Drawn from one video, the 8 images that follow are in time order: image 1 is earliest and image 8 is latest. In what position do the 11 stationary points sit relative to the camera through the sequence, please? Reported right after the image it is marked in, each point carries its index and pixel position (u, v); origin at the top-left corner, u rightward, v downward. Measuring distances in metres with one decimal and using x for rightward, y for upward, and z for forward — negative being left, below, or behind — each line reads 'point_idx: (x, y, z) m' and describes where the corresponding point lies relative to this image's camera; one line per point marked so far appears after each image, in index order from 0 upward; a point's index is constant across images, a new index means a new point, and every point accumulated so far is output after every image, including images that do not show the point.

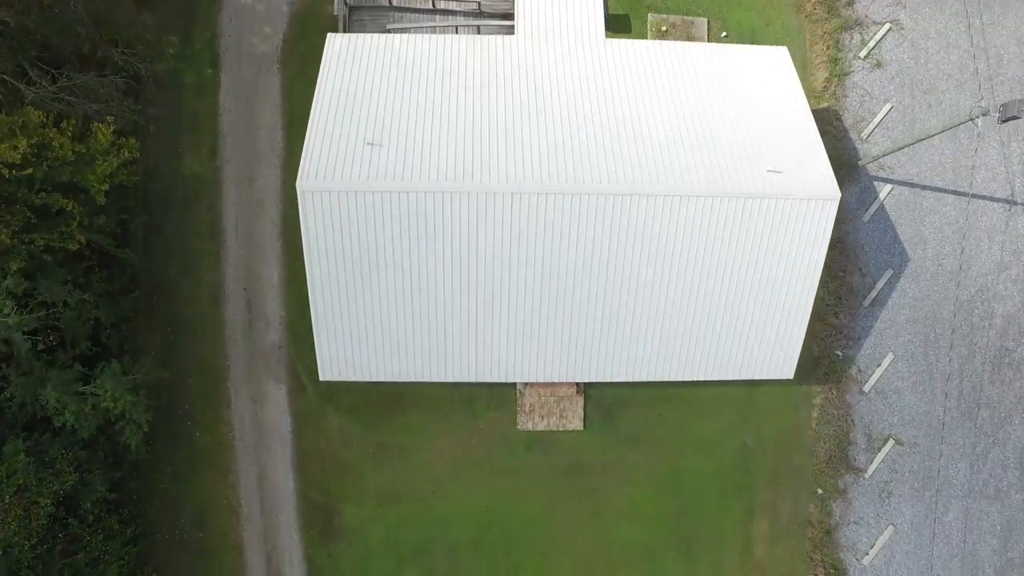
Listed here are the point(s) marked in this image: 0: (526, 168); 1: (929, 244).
0: (+0.2, +1.3, +13.2) m
1: (+6.1, +0.6, +17.5) m
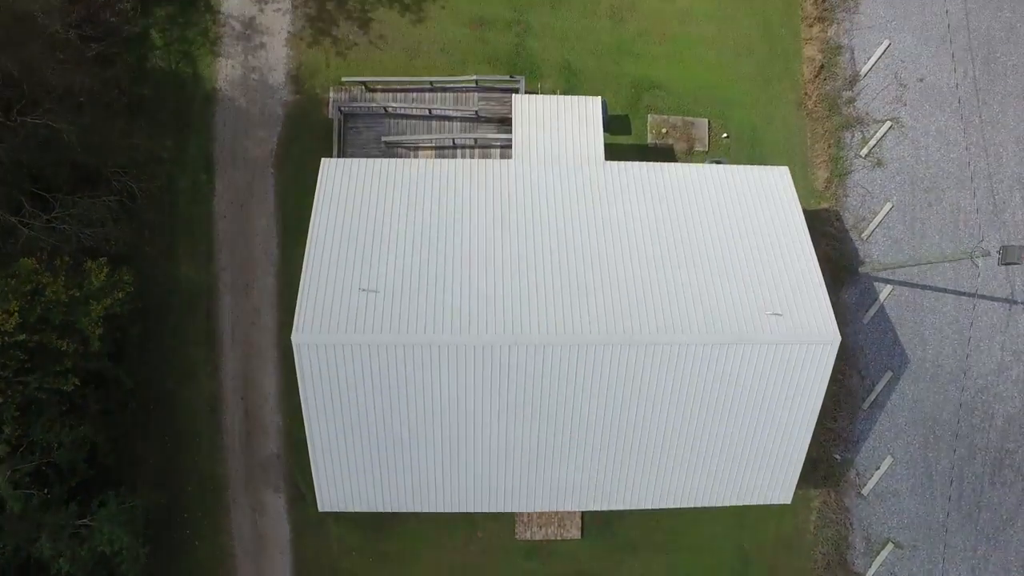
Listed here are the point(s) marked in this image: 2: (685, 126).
0: (+0.1, -0.3, +13.1) m
1: (+6.0, -0.8, +17.4) m
2: (+2.5, +2.3, +17.2) m
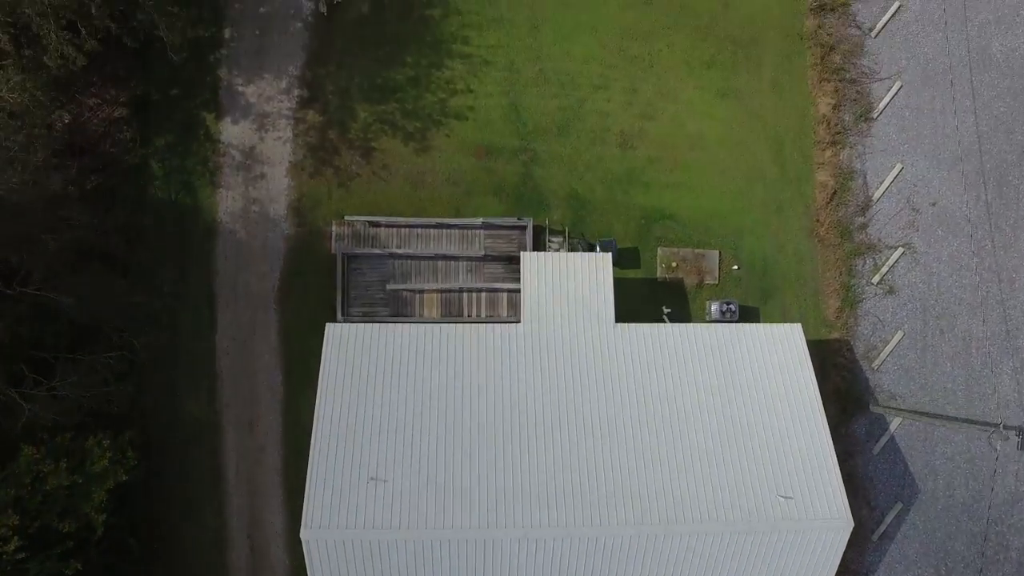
0: (+0.2, -2.3, +12.9) m
1: (+6.1, -2.7, +17.3) m
2: (+2.6, +0.4, +16.9) m
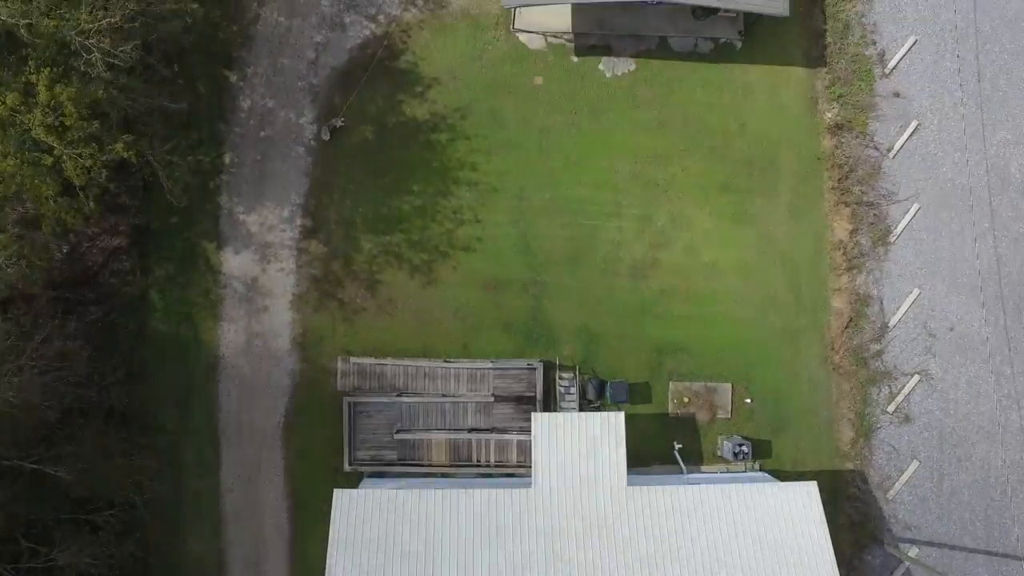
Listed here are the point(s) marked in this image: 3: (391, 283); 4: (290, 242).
0: (+0.4, -4.3, +12.6) m
1: (+6.3, -4.5, +17.0) m
2: (+2.7, -1.4, +16.5) m
3: (-1.7, +0.1, +16.4) m
4: (-3.1, +0.6, +16.6) m
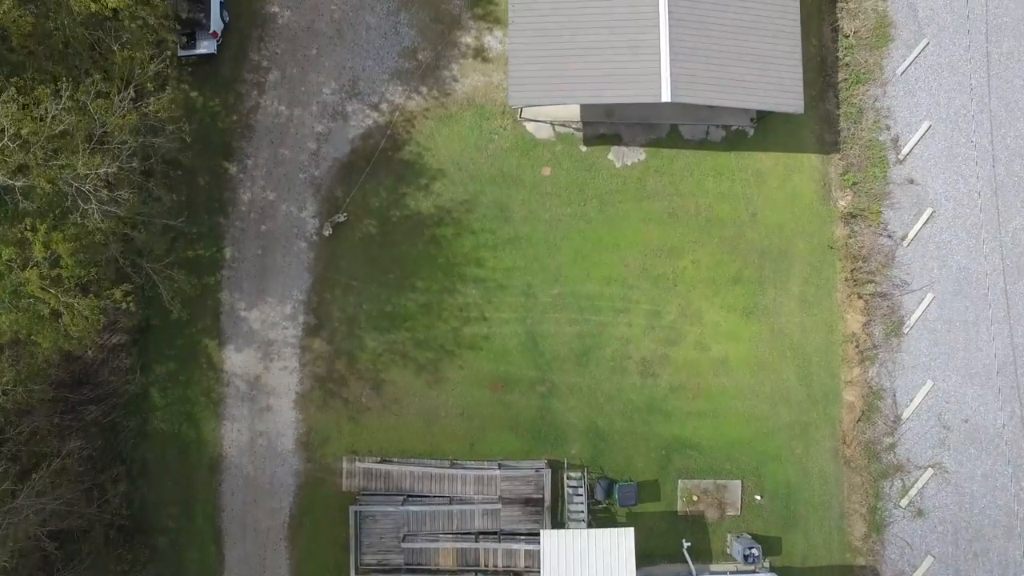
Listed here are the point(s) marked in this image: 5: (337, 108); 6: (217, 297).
0: (+0.5, -5.7, +12.4) m
1: (+6.4, -5.8, +16.9) m
2: (+2.8, -2.7, +16.3) m
3: (-1.6, -1.3, +16.1) m
4: (-3.0, -0.7, +16.3) m
5: (-2.4, +2.5, +16.5) m
6: (-4.0, -0.1, +16.4) m
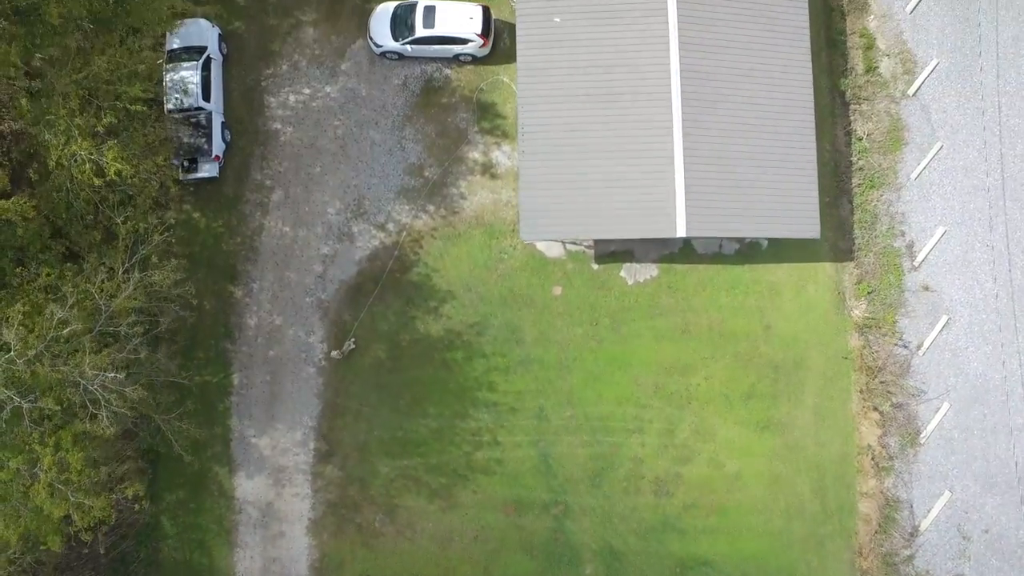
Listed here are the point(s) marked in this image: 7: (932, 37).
0: (+0.8, -7.5, +12.5) m
1: (+6.6, -7.3, +16.9) m
2: (+3.0, -4.3, +16.2) m
3: (-1.4, -2.9, +16.0) m
4: (-2.8, -2.4, +16.1) m
5: (-2.3, +0.8, +16.2) m
6: (-3.9, -1.8, +16.2) m
7: (+6.0, +3.6, +17.1) m
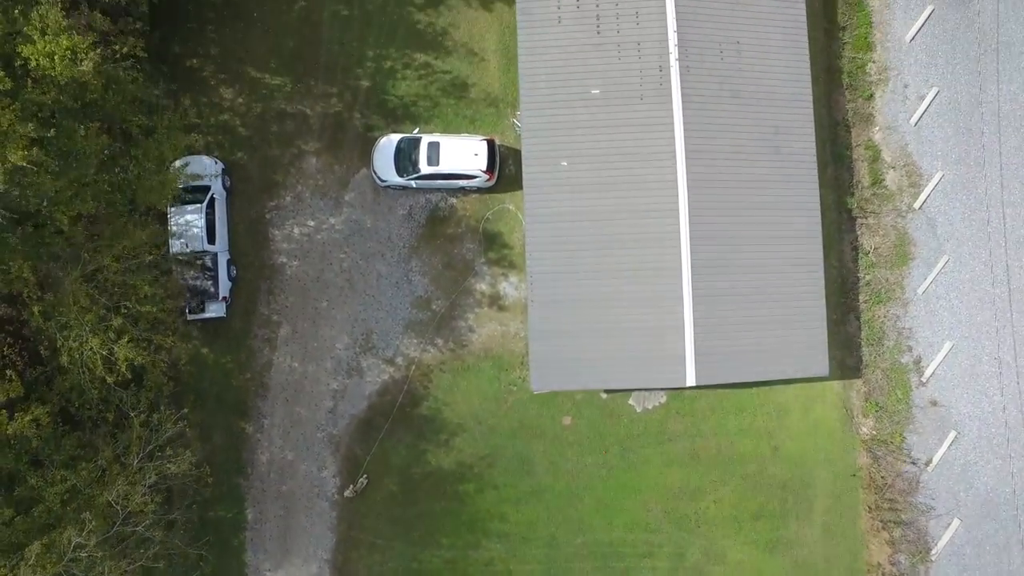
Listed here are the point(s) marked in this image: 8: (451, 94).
0: (+1.1, -9.4, +12.8) m
1: (+6.9, -8.9, +17.3) m
2: (+3.2, -6.0, +16.4) m
3: (-1.2, -4.7, +16.2) m
4: (-2.6, -4.2, +16.2) m
5: (-2.2, -1.0, +16.3) m
6: (-3.7, -3.7, +16.3) m
7: (+6.0, +2.0, +17.1) m
8: (-0.9, +2.7, +16.6) m
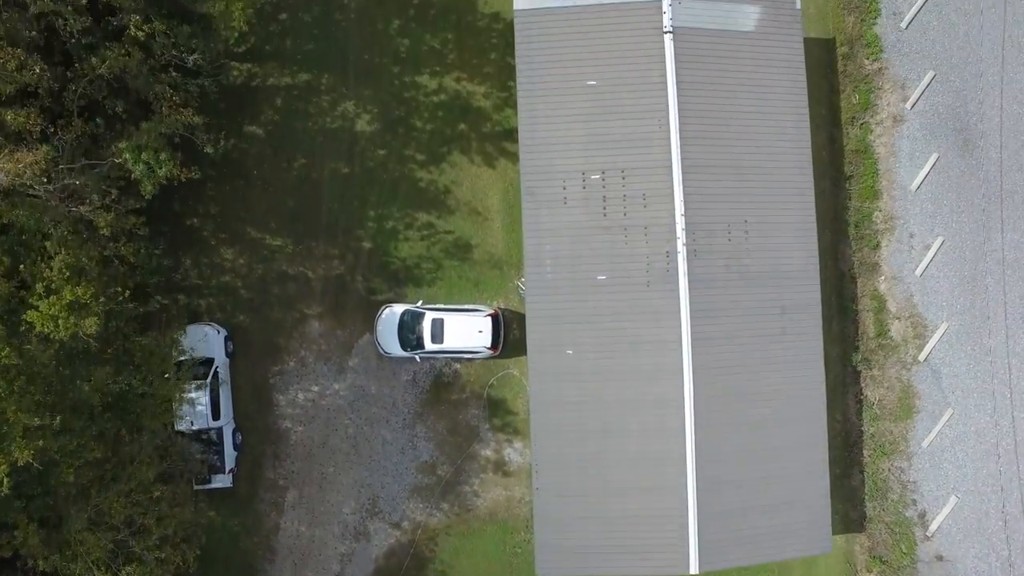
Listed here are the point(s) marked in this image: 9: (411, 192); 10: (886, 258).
0: (+1.2, -11.8, +13.3) m
1: (+7.1, -11.0, +17.8) m
2: (+3.4, -8.2, +16.8) m
3: (-1.1, -7.0, +16.4) m
4: (-2.5, -6.5, +16.5) m
5: (-2.1, -3.3, +16.3) m
6: (-3.6, -5.9, +16.5) m
7: (+6.1, -0.2, +17.0) m
8: (-0.8, +0.4, +16.5) m
9: (-1.4, +1.3, +16.6) m
10: (+5.3, +0.4, +17.1) m
